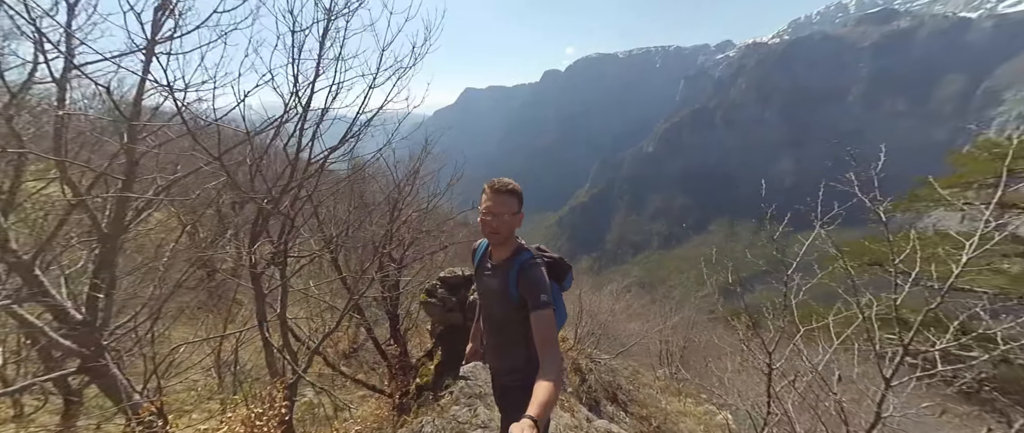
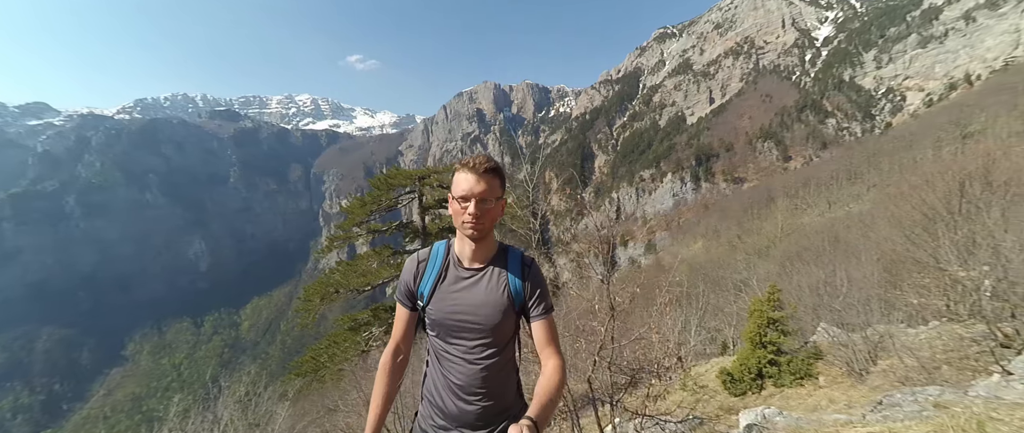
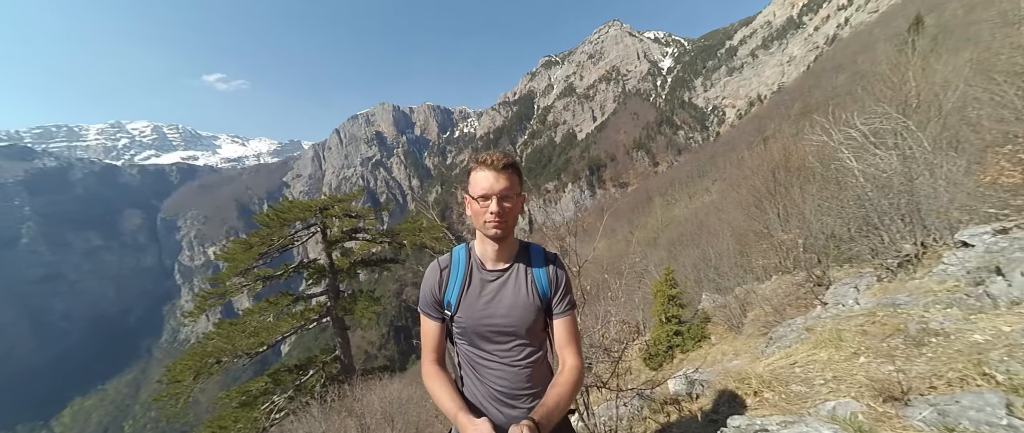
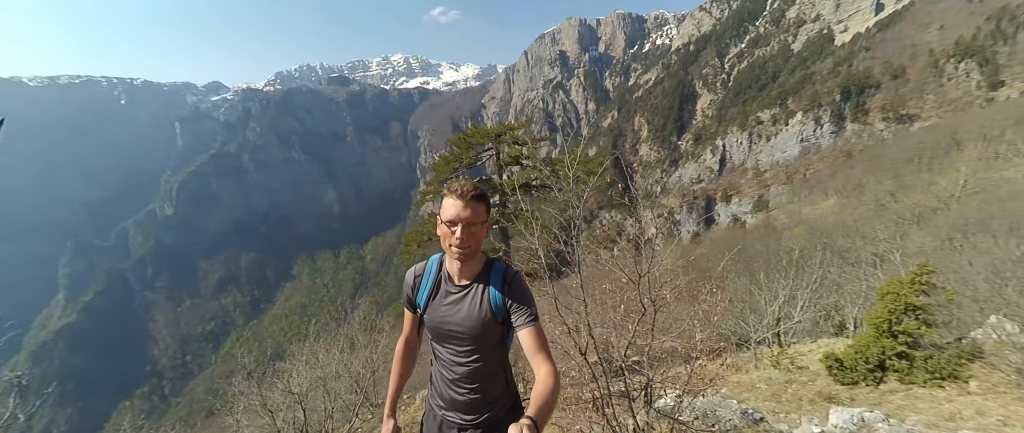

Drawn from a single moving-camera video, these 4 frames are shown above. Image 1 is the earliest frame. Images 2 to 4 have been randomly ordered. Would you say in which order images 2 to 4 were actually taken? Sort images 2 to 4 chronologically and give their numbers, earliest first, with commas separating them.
4, 2, 3
